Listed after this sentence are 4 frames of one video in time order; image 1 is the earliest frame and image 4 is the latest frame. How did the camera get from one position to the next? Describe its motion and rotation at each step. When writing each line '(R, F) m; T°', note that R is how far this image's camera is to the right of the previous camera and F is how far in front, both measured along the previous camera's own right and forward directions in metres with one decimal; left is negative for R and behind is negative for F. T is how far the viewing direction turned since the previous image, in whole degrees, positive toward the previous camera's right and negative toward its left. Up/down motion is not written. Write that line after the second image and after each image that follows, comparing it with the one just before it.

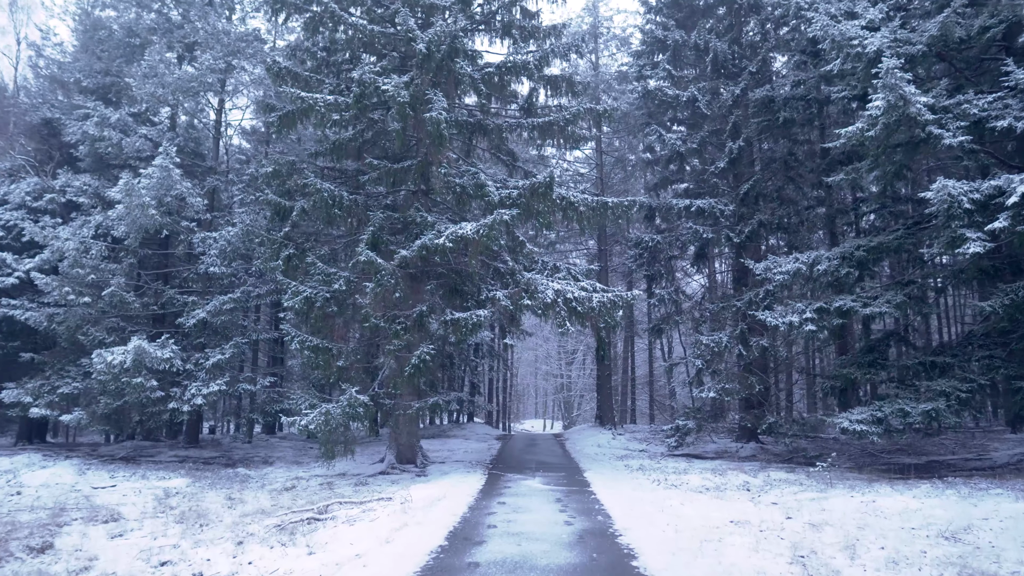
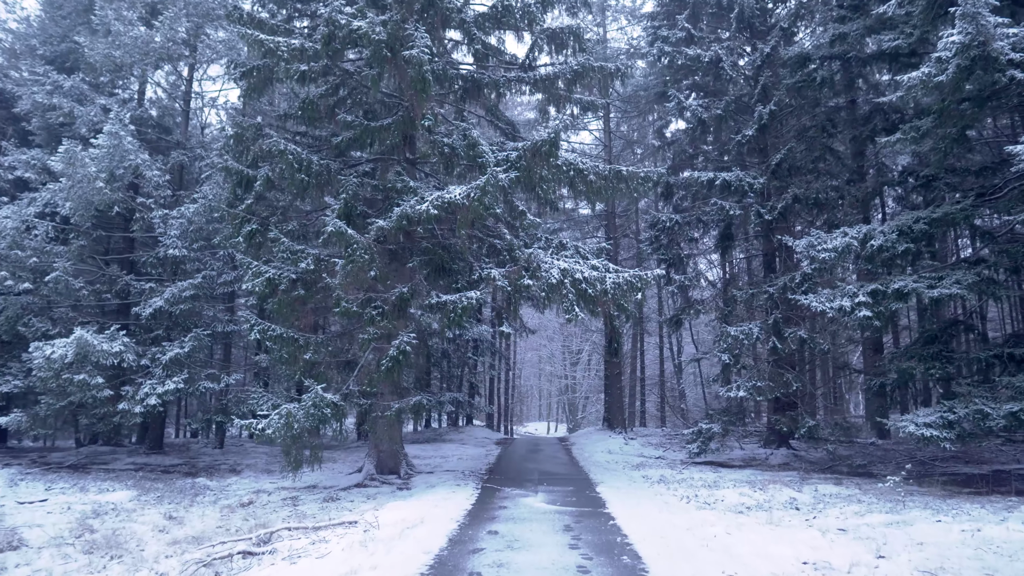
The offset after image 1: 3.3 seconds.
(+0.1, +2.0) m; 0°
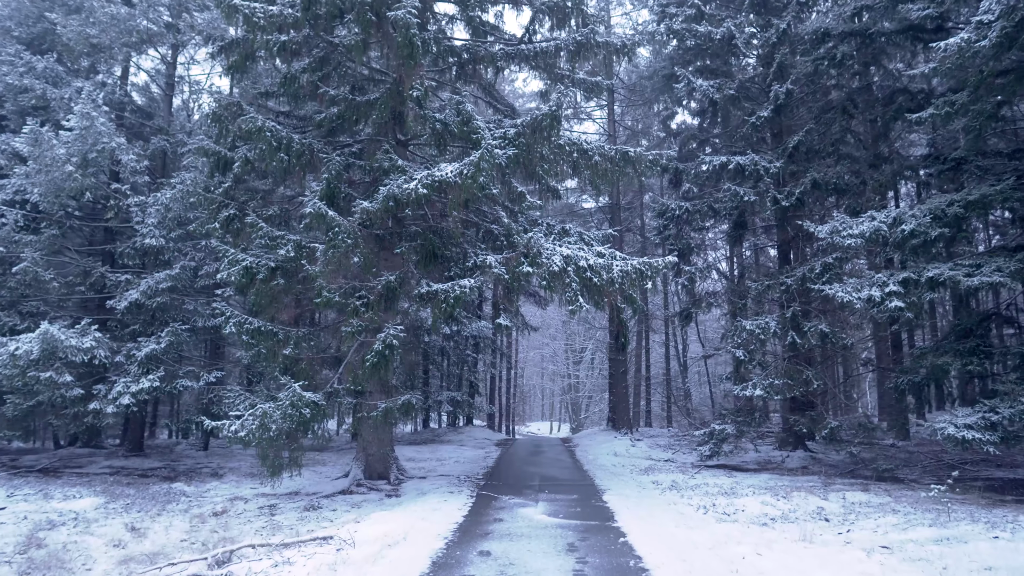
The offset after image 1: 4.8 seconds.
(+0.1, +0.9) m; 0°
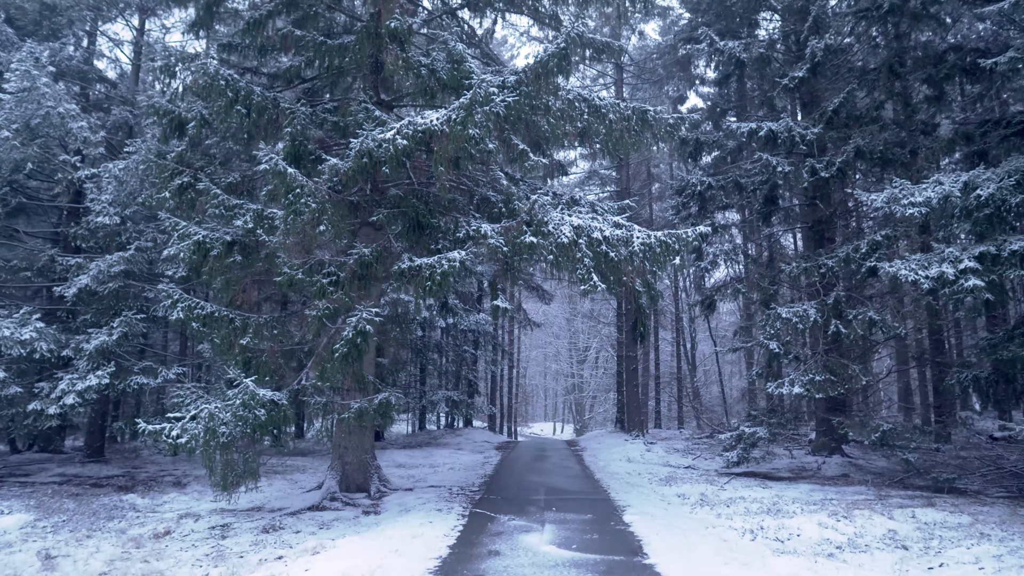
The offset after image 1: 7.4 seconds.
(0.0, +1.7) m; 0°
